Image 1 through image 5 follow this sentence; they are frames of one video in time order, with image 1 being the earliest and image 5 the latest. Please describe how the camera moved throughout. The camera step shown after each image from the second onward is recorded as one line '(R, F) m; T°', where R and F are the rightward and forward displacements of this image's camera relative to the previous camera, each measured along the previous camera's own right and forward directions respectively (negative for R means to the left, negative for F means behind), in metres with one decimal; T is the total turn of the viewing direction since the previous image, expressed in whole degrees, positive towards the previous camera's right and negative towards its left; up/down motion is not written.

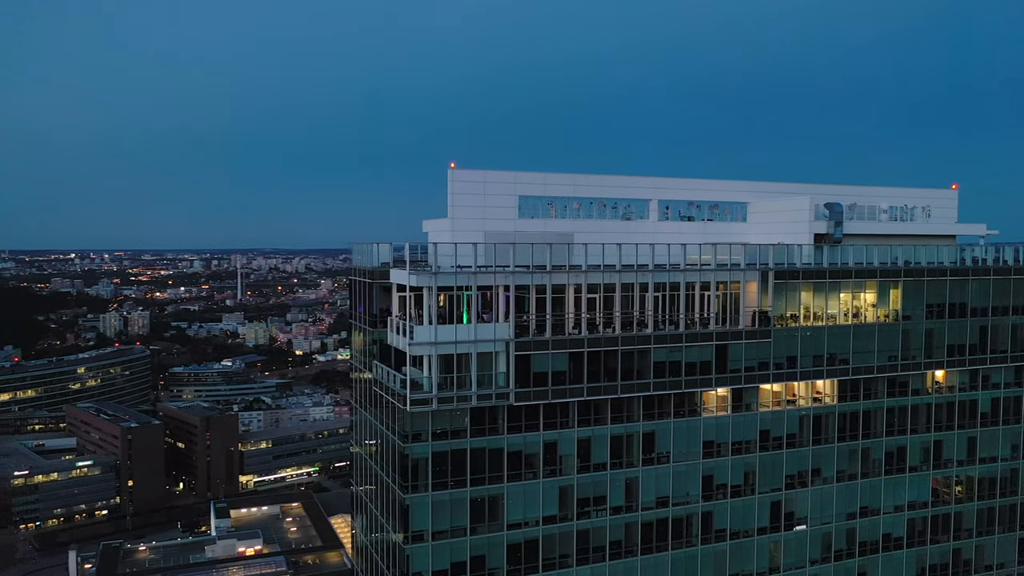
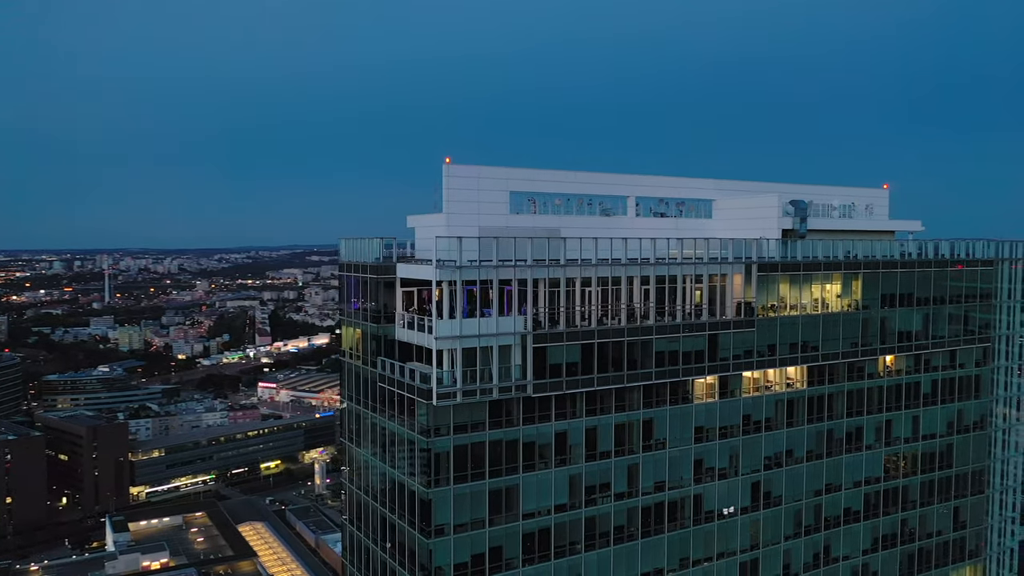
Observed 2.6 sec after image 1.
(-3.9, -0.1) m; +7°
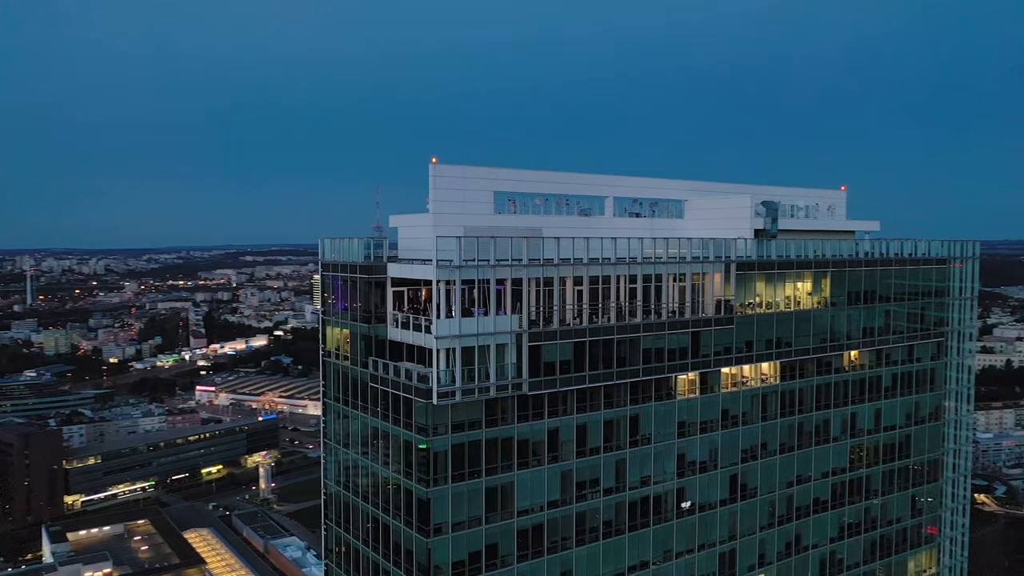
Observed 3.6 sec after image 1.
(-1.7, -0.2) m; +4°
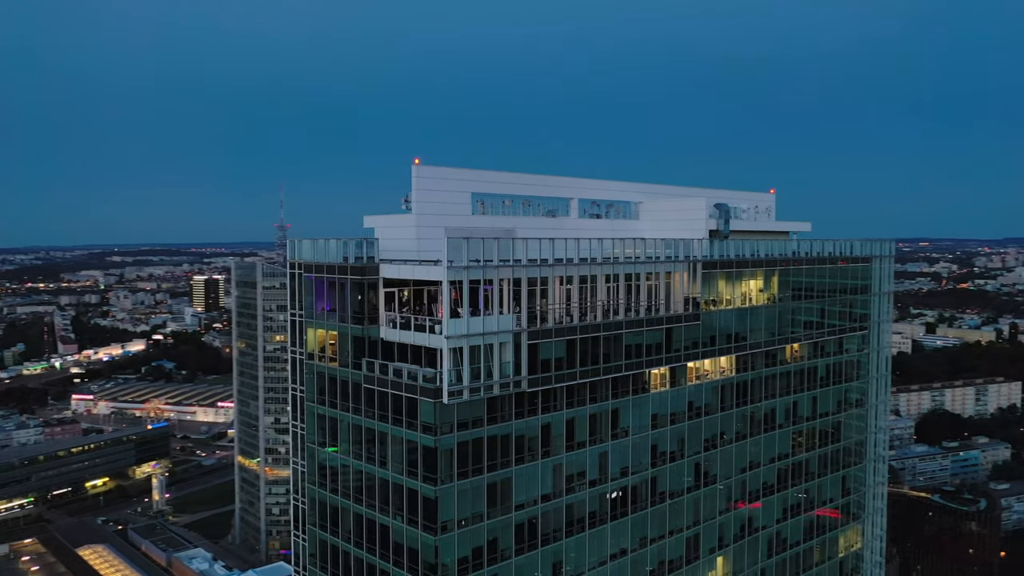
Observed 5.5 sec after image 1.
(-3.5, -0.4) m; +7°
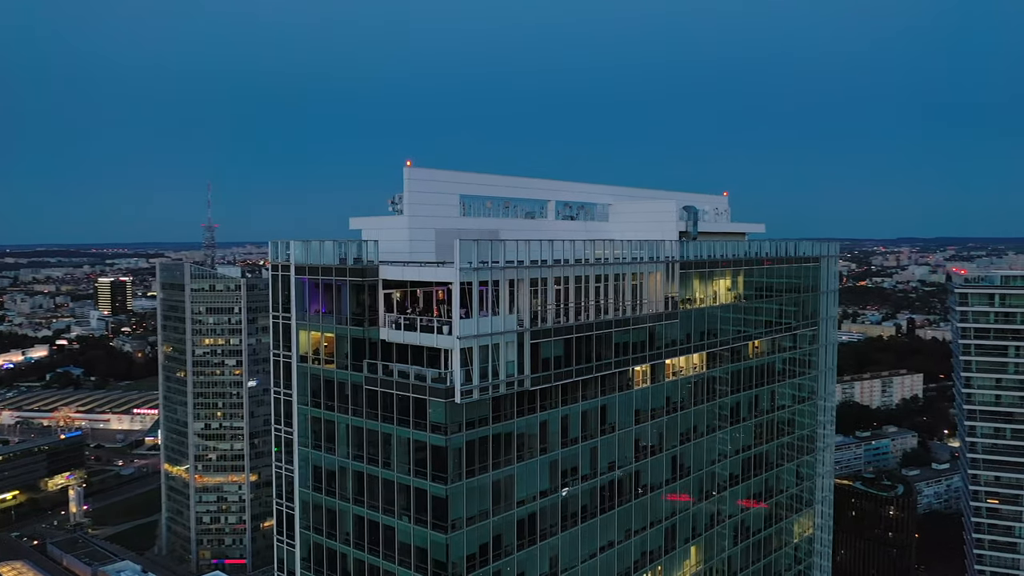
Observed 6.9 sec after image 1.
(-2.7, -0.5) m; +5°
